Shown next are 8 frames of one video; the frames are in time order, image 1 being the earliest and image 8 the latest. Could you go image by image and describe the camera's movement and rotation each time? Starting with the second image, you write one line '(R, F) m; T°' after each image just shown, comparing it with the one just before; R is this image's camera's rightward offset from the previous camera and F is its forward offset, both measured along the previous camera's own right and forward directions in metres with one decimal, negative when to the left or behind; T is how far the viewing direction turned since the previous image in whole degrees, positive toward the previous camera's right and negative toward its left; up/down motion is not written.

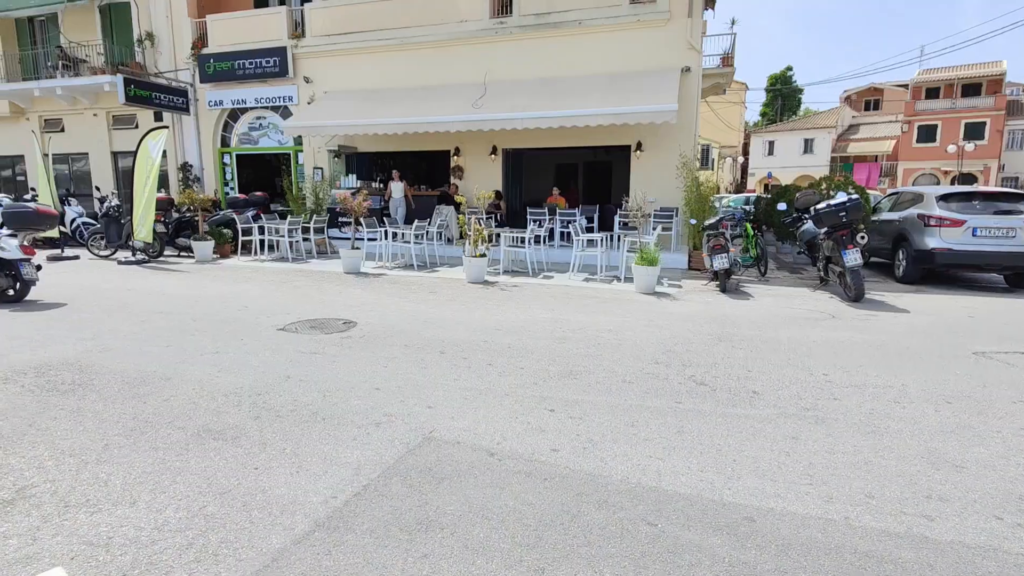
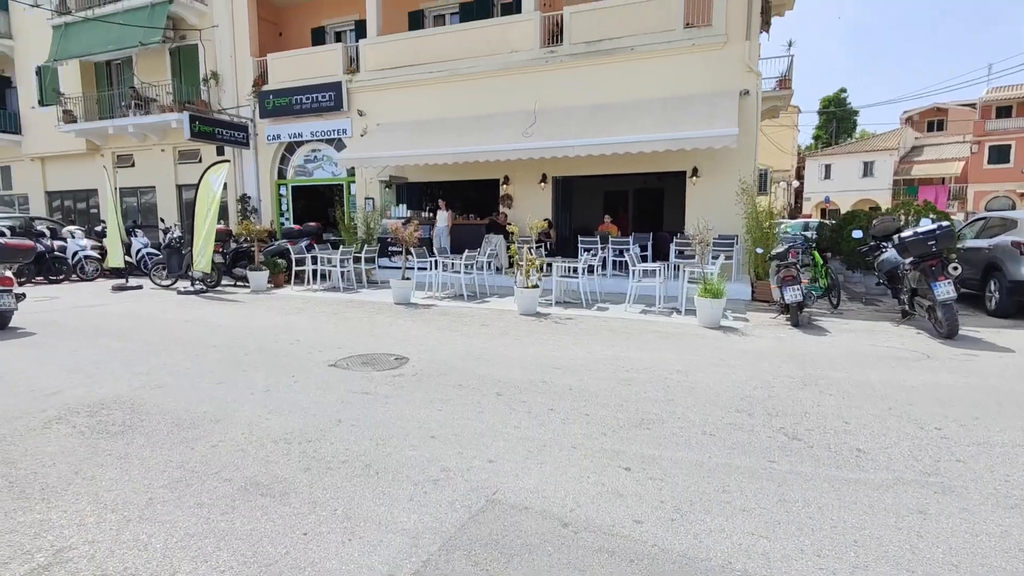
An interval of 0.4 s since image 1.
(-0.2, +0.3) m; -5°
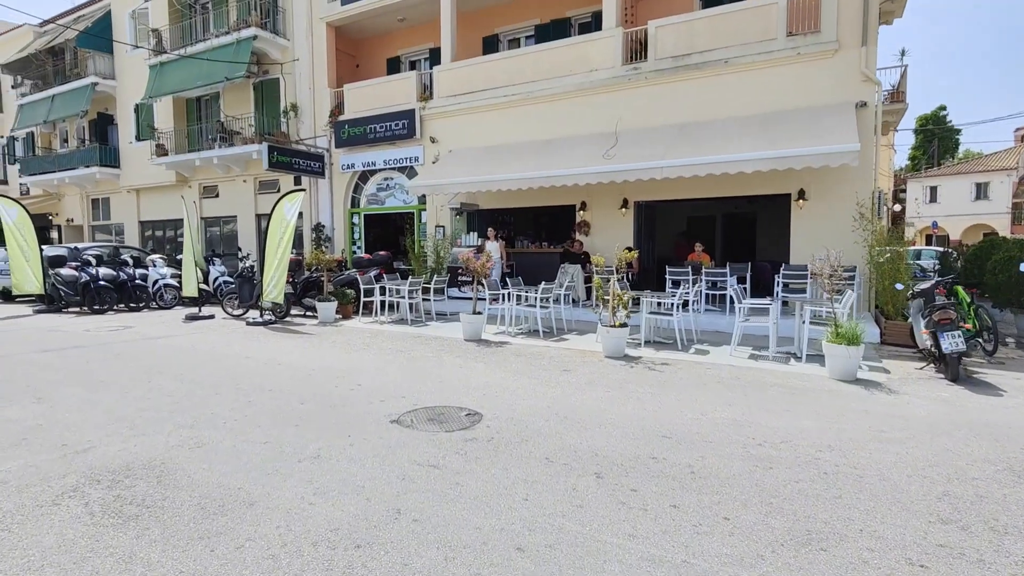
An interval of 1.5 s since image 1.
(-0.2, +0.9) m; -7°
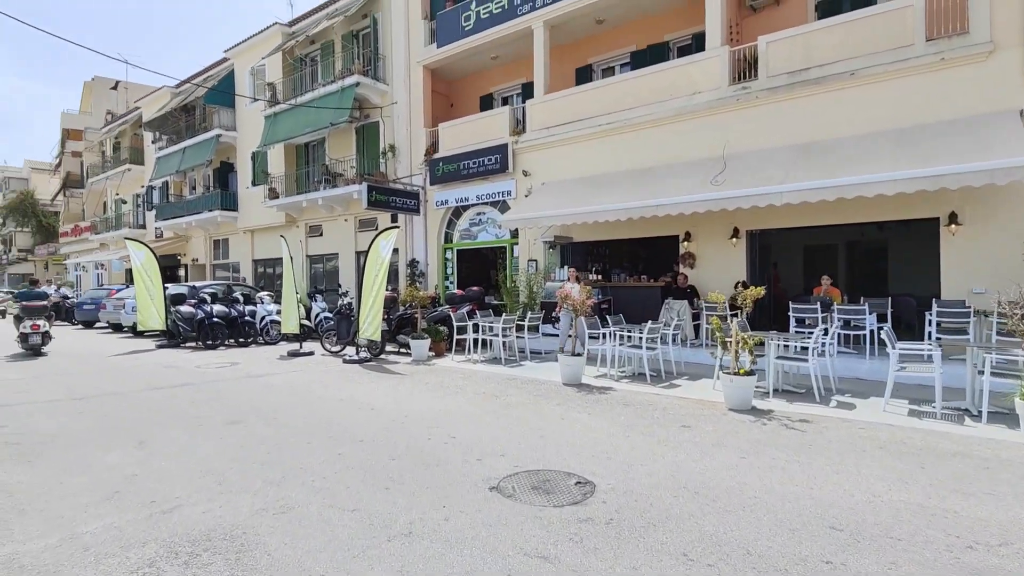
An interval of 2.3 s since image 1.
(-0.2, +0.6) m; -9°
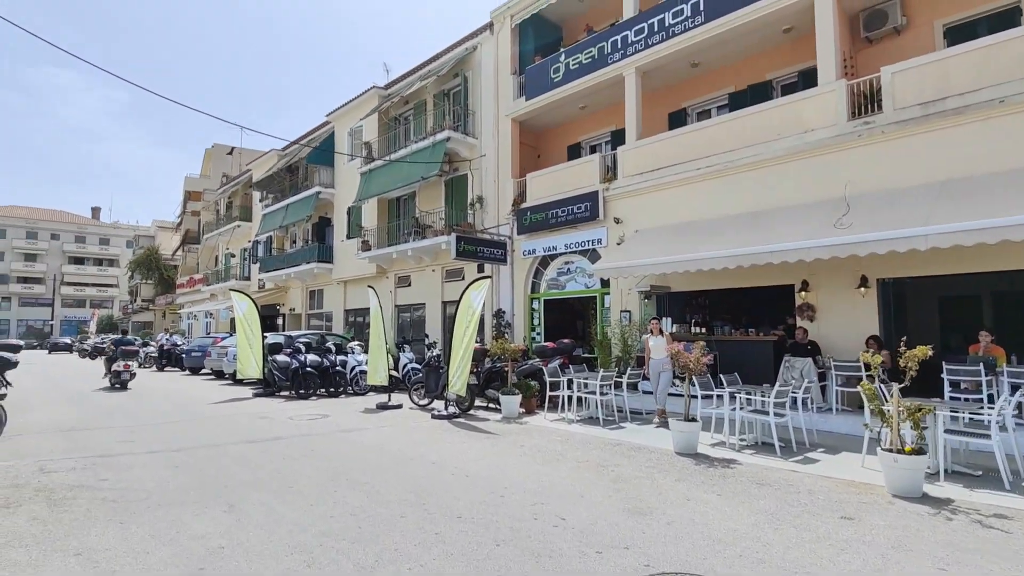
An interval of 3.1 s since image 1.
(-0.3, +0.5) m; -8°
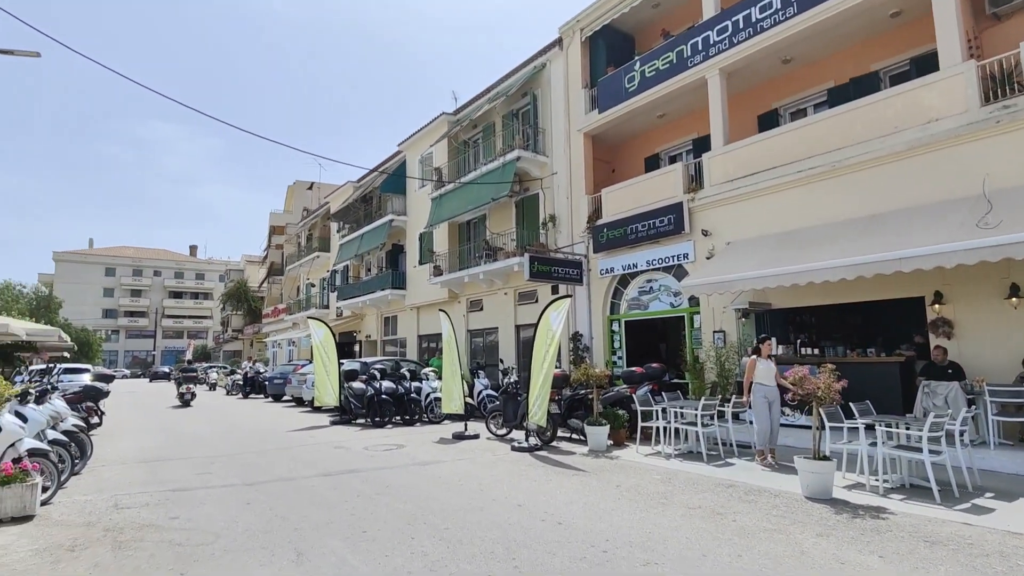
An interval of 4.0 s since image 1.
(-0.2, +0.7) m; -7°
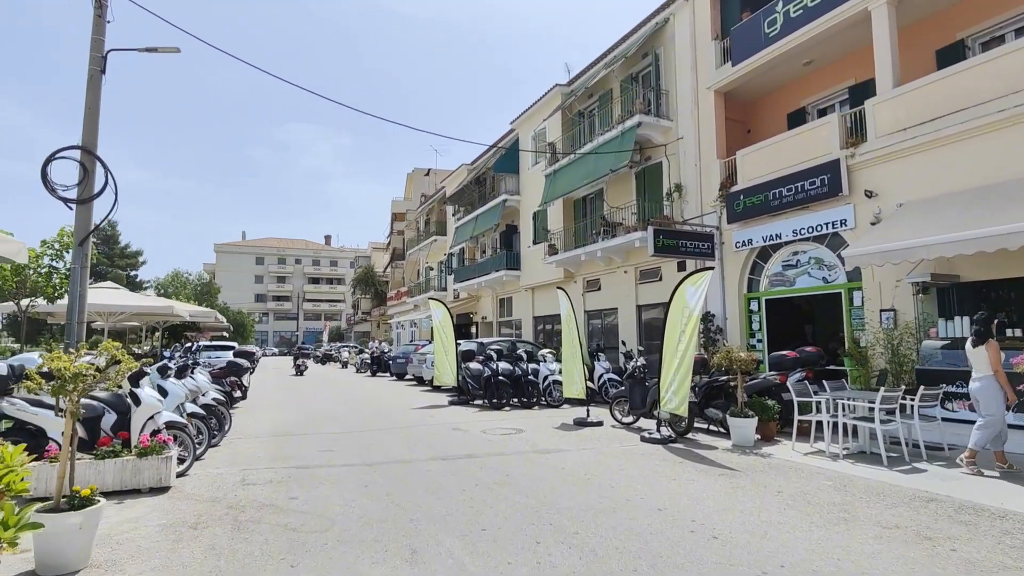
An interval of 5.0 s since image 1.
(-0.2, +0.7) m; -12°
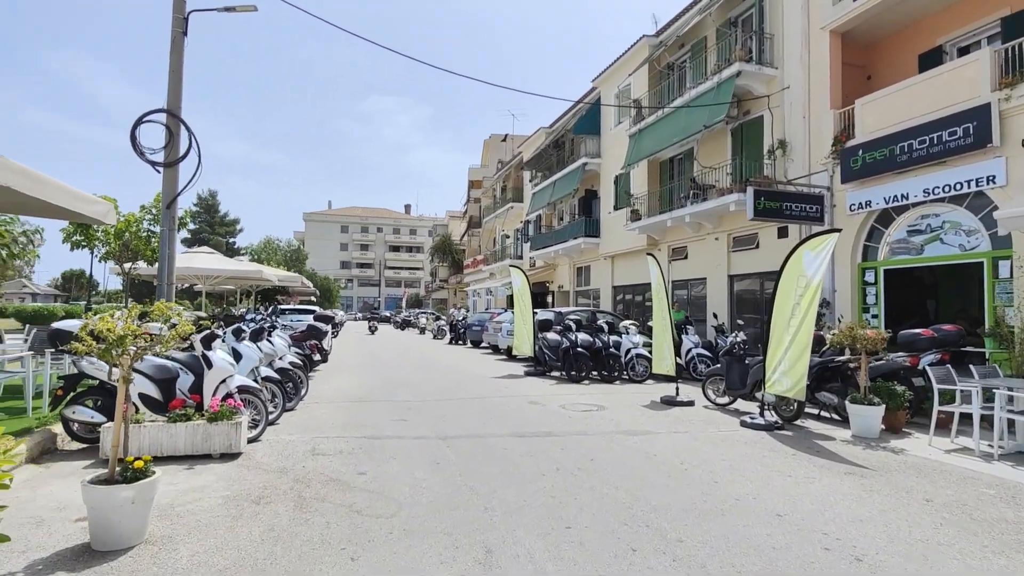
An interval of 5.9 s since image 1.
(-0.1, +0.7) m; -8°
